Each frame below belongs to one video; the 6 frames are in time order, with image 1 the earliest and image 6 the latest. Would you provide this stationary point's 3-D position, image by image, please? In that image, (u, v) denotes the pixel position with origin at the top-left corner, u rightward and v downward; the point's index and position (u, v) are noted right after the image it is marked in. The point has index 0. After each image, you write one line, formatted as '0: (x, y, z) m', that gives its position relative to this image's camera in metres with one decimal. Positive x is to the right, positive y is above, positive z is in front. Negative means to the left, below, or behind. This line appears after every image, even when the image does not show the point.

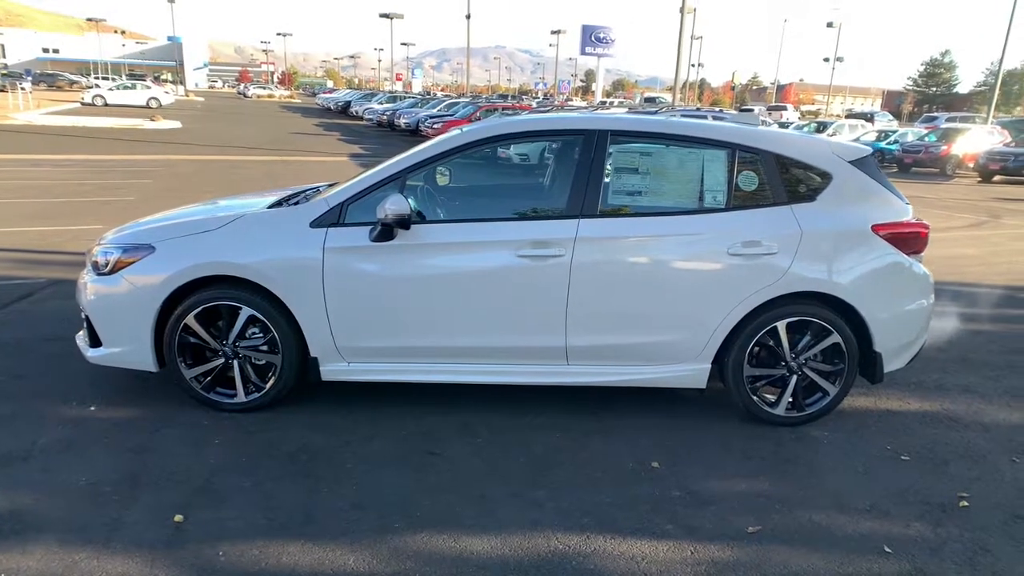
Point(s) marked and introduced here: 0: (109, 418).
0: (-2.3, -0.8, +4.1) m
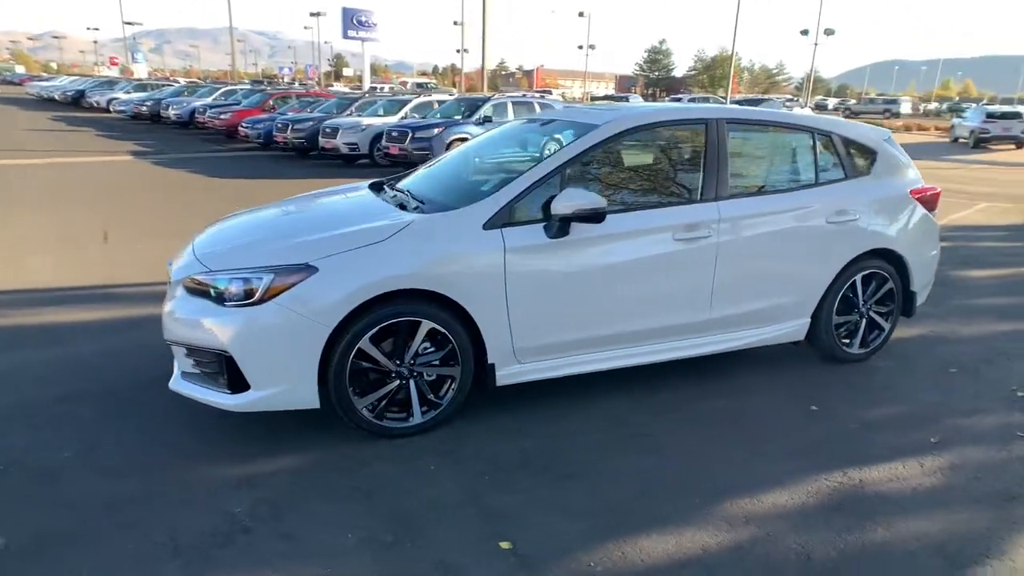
0: (-1.2, -0.9, +3.6) m
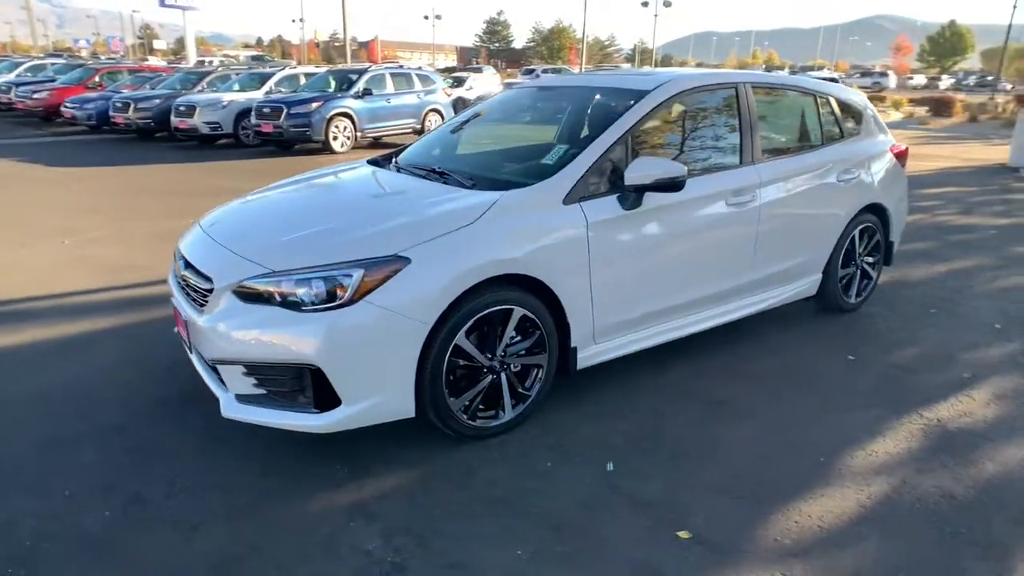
0: (-0.6, -0.9, +3.2) m
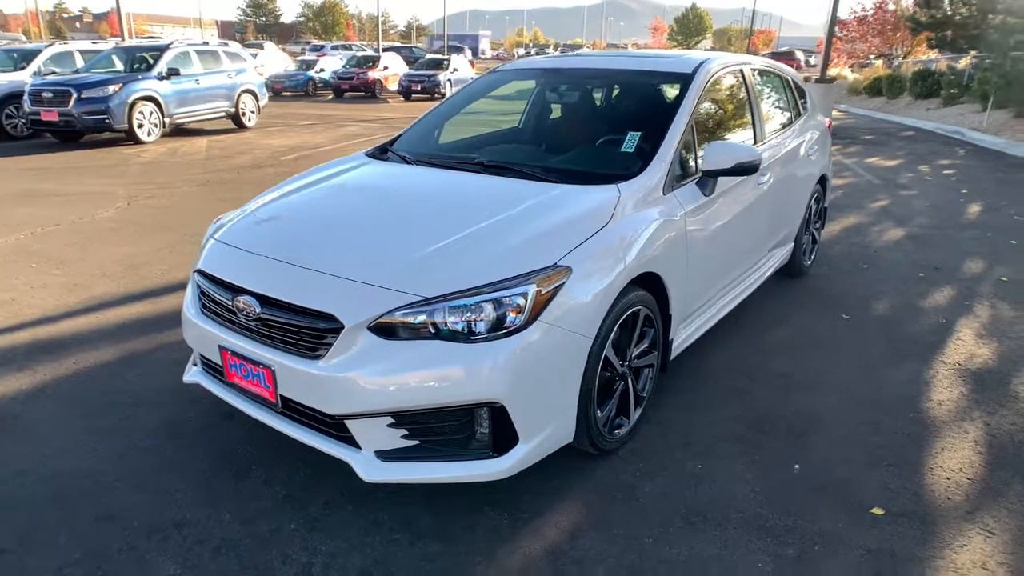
0: (+0.2, -0.9, +2.8) m
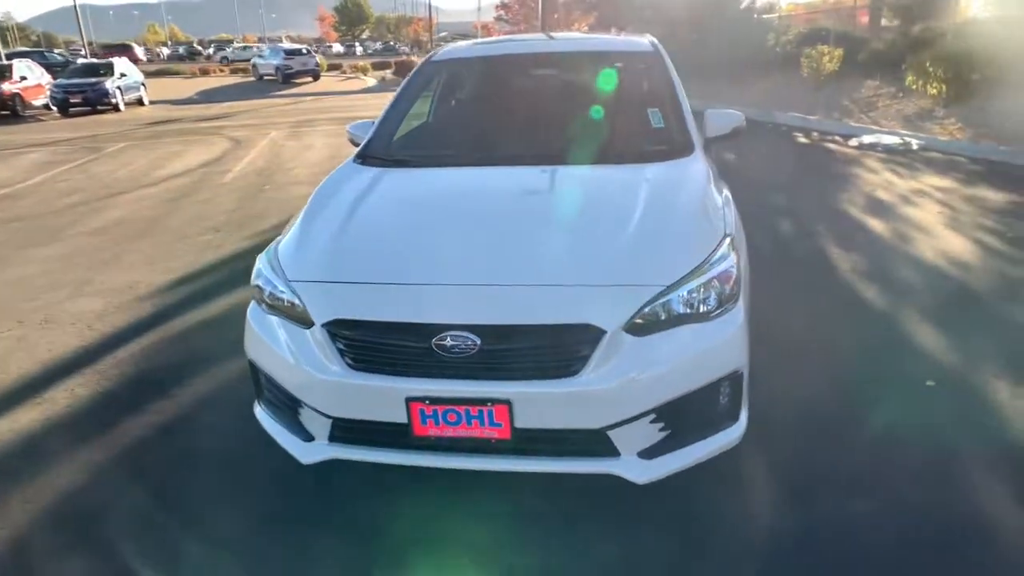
0: (+1.1, -0.8, +3.1) m
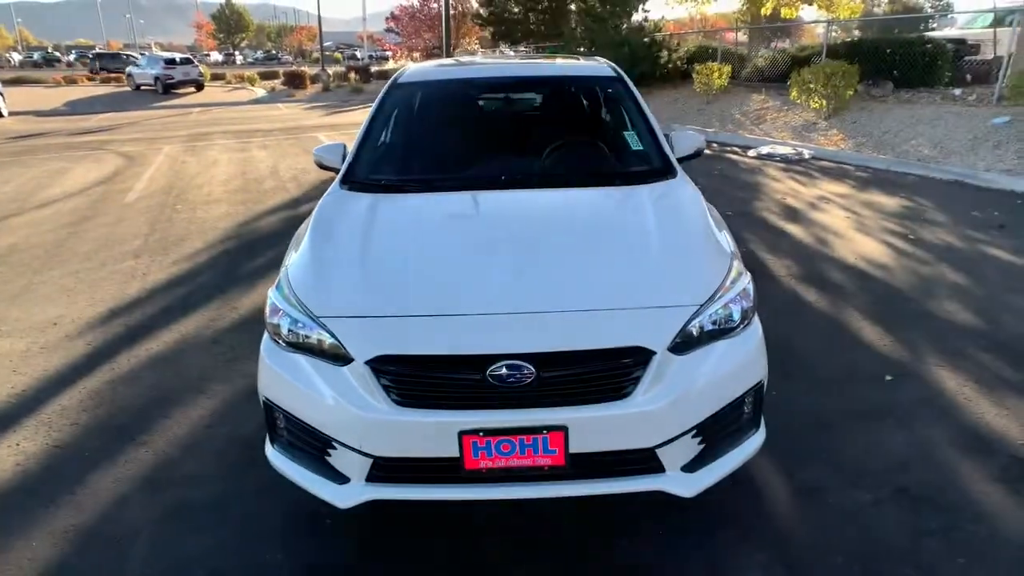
0: (+1.2, -0.8, +3.3) m
